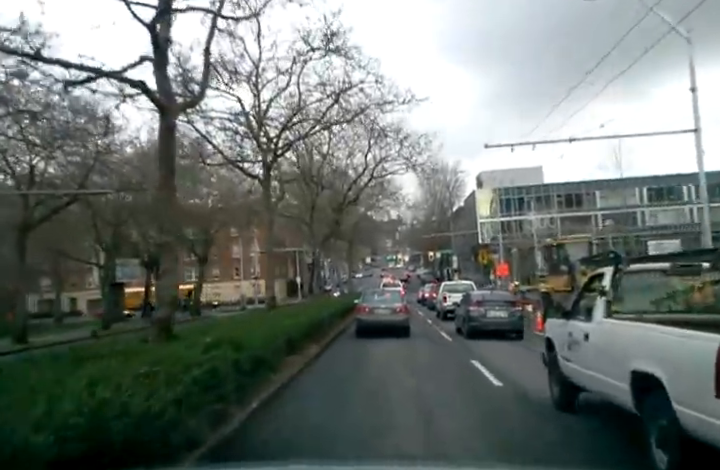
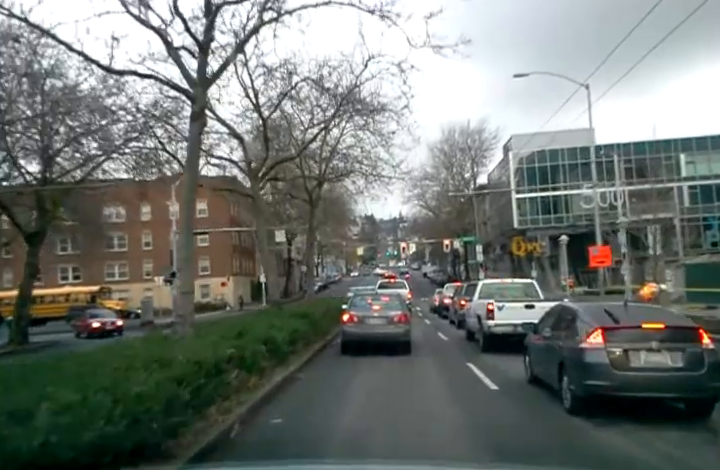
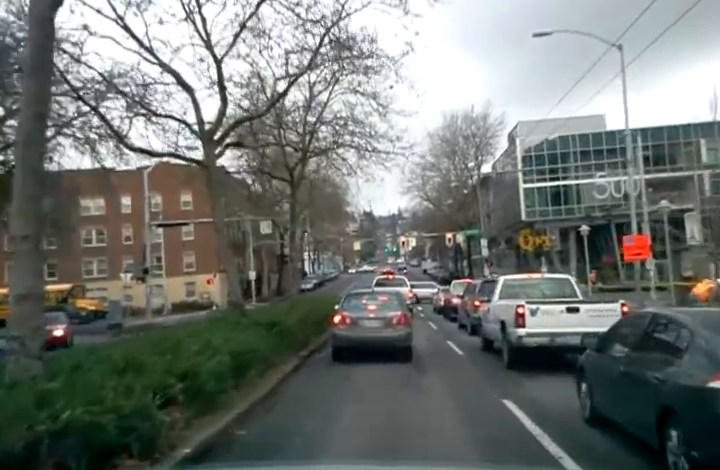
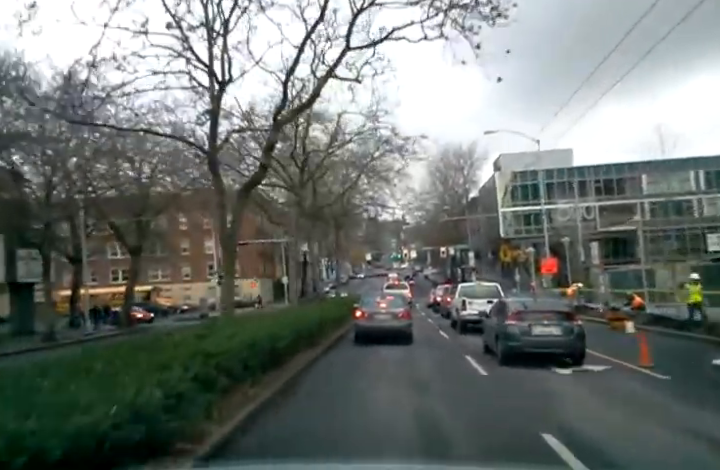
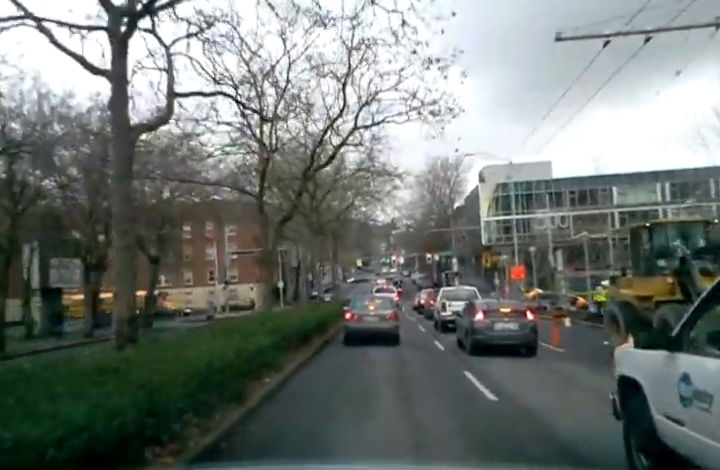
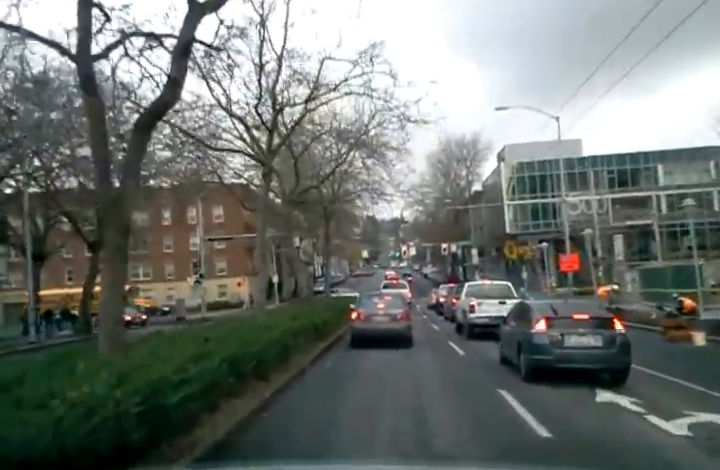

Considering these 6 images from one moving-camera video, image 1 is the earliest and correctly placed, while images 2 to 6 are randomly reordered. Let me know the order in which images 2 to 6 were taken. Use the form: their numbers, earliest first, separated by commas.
5, 4, 6, 2, 3
